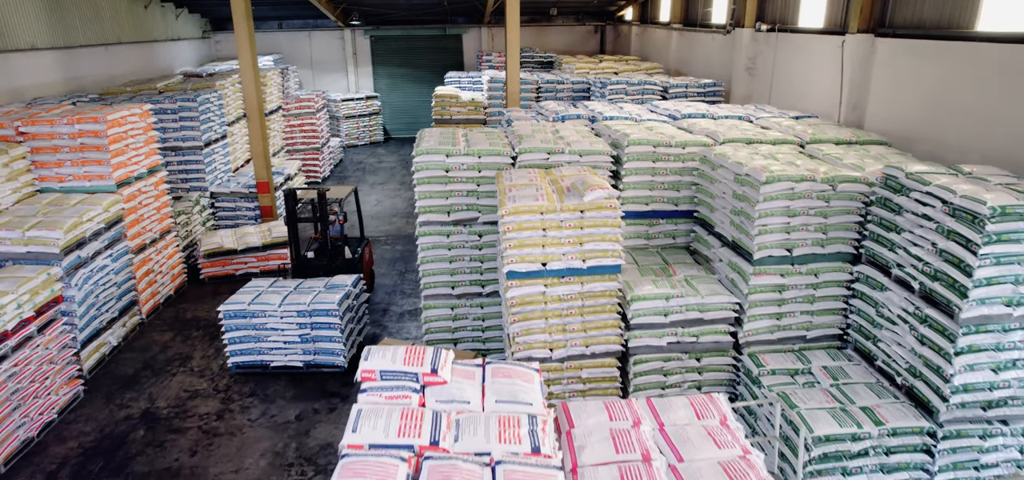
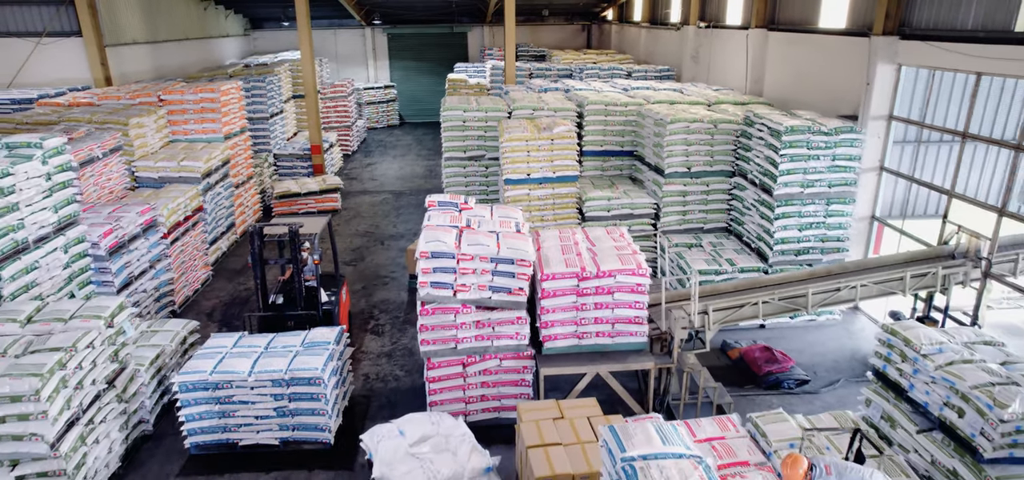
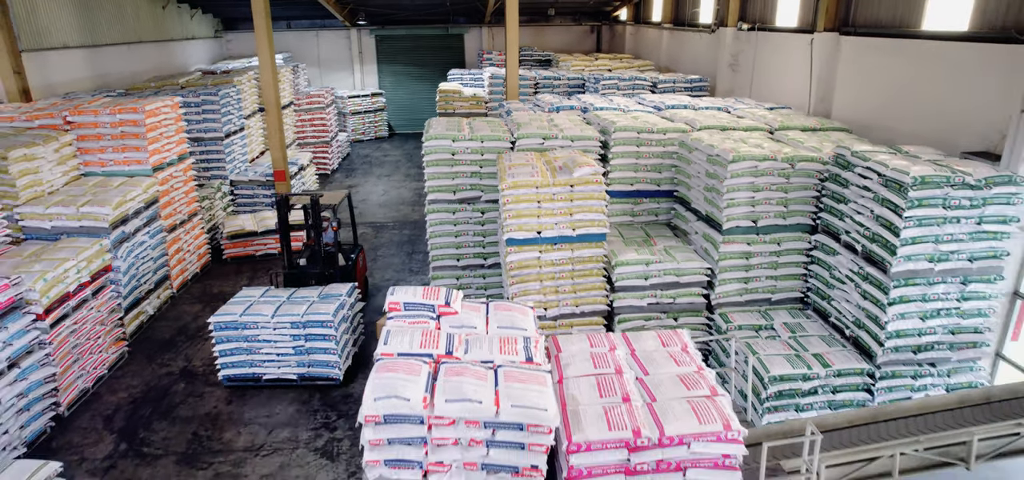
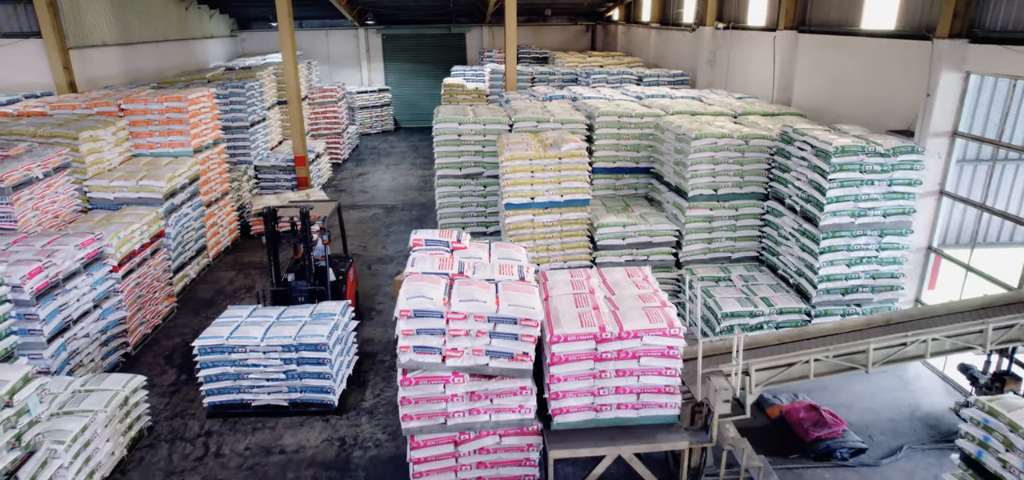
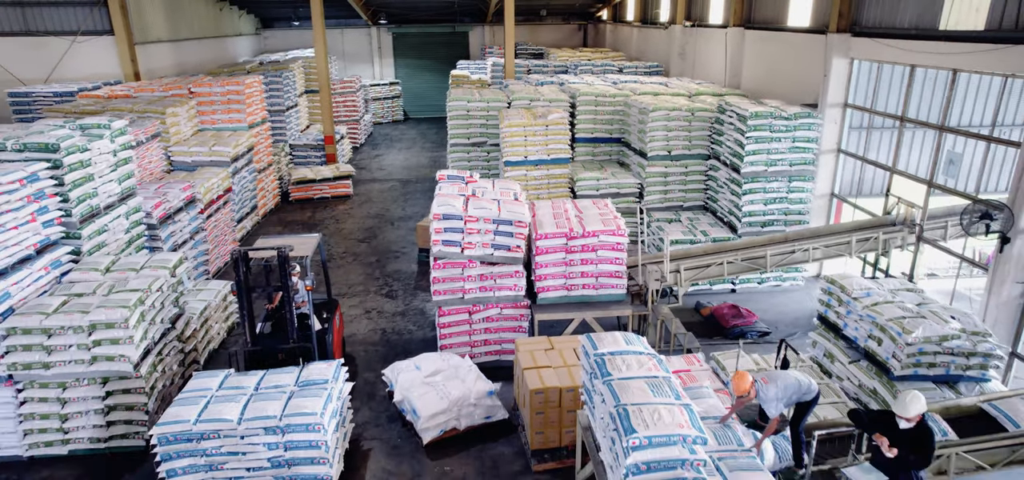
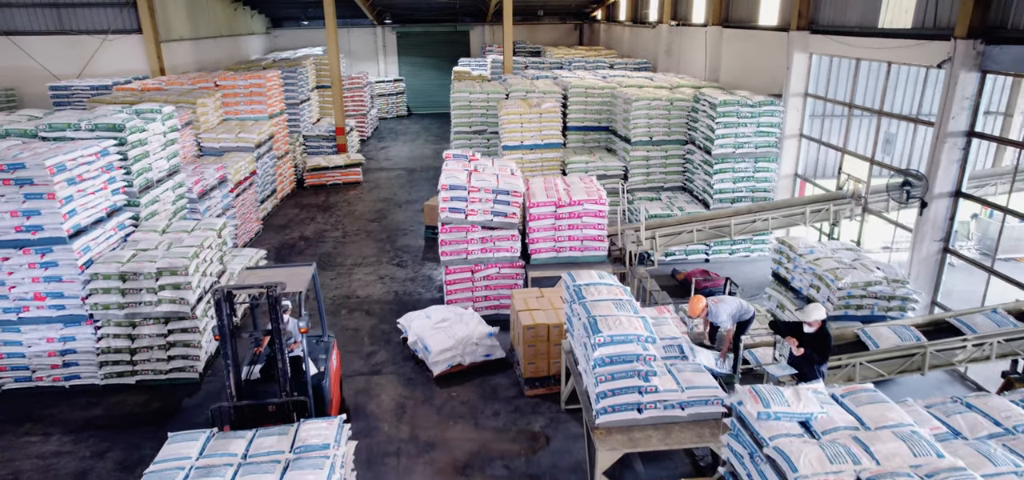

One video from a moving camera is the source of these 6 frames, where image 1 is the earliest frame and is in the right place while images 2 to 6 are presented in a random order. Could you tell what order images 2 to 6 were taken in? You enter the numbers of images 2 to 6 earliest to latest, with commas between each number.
3, 4, 2, 5, 6
